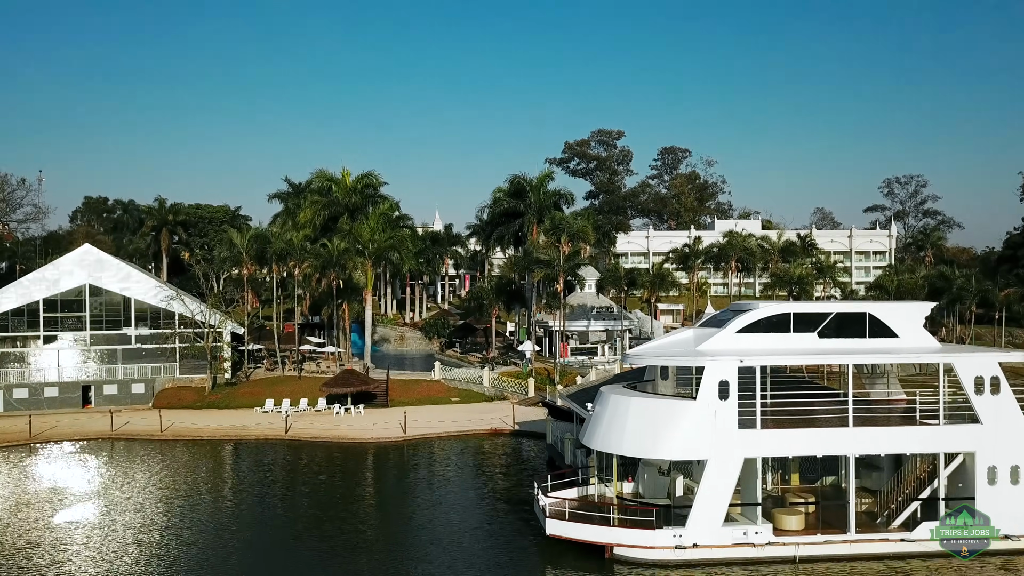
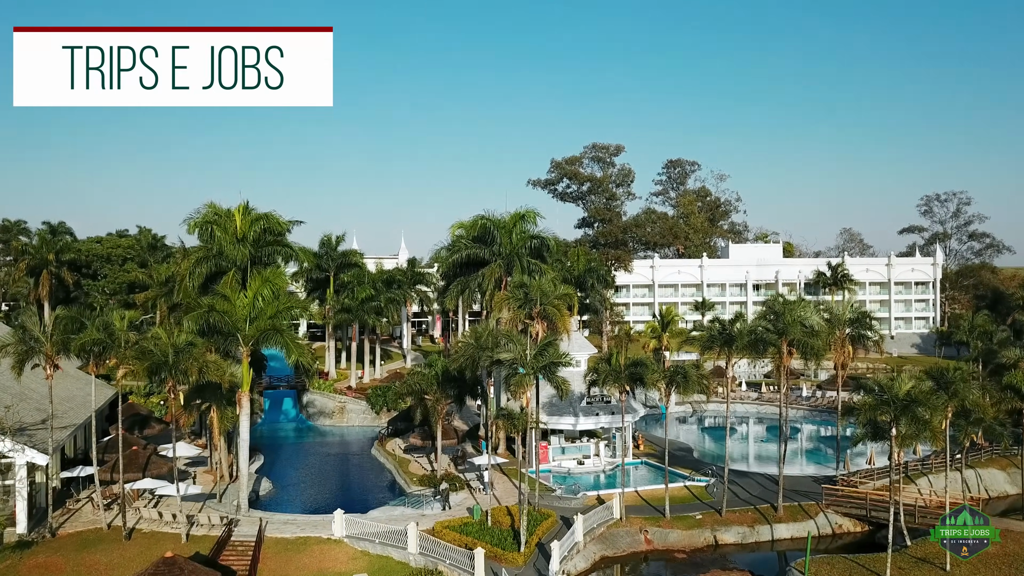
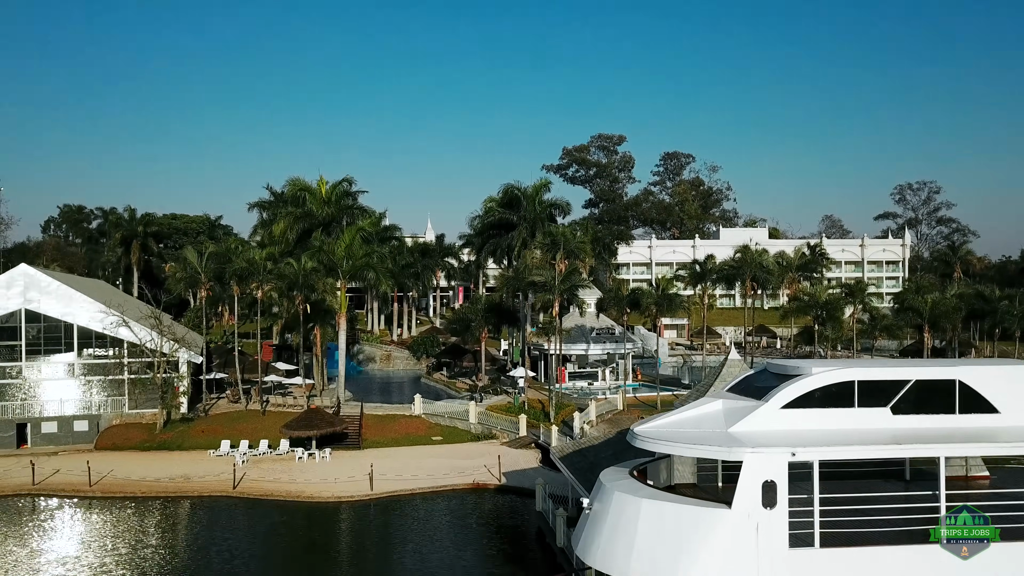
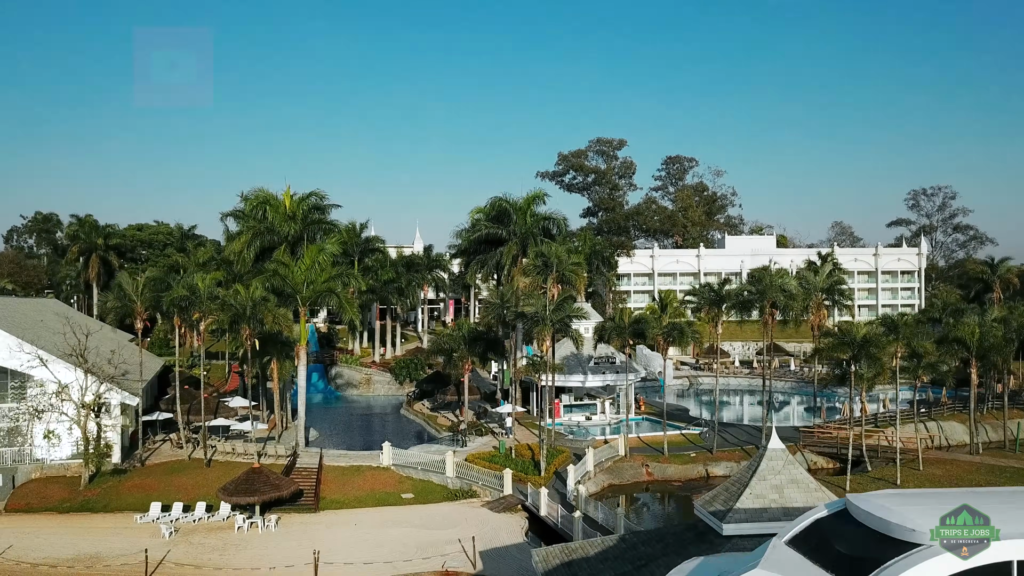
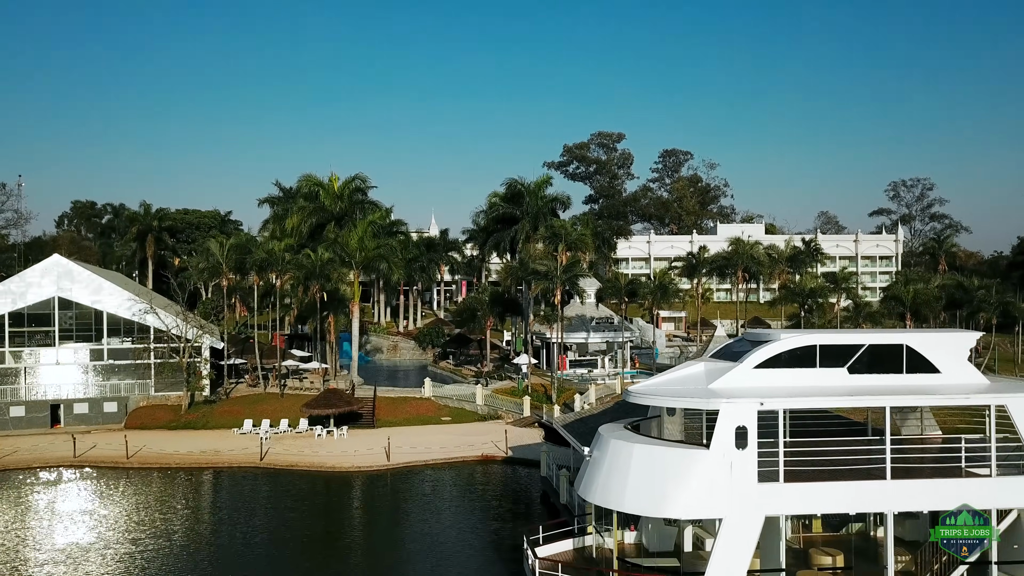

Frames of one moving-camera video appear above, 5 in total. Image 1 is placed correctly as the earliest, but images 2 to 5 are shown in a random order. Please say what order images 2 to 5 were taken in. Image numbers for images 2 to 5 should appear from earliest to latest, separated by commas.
5, 3, 4, 2
